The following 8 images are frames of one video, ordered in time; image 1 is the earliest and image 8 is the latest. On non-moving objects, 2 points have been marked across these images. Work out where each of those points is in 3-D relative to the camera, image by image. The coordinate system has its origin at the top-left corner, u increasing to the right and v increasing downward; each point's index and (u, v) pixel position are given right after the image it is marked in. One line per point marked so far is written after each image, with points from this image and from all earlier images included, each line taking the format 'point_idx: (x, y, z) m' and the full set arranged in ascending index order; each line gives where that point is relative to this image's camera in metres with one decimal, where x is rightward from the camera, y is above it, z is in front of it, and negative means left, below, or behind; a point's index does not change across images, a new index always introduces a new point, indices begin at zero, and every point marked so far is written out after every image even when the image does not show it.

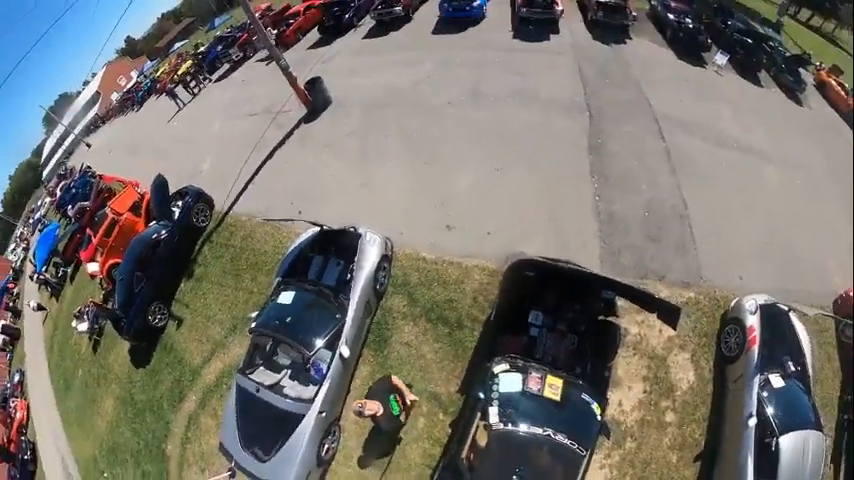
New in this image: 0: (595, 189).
0: (+2.7, +1.0, +8.8) m
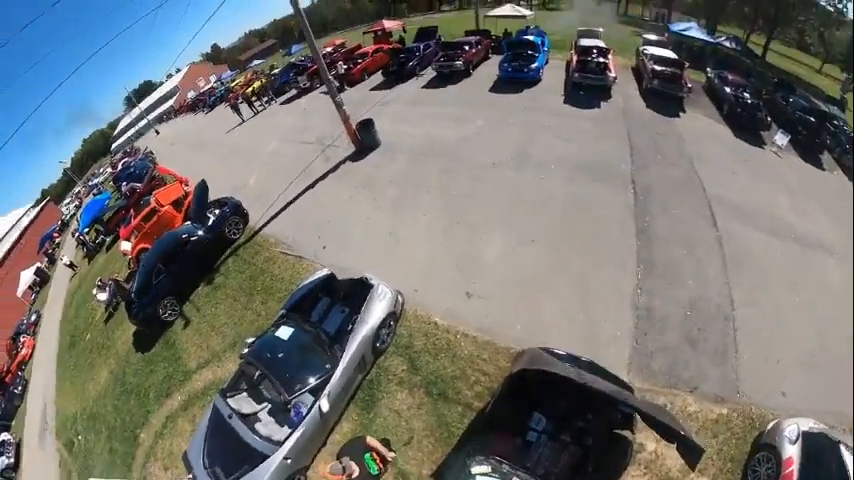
0: (+3.1, -0.5, +7.9) m
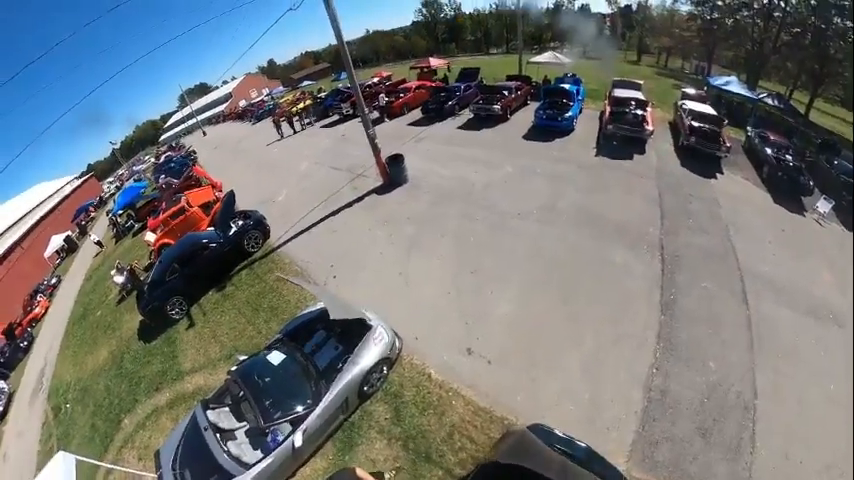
0: (+3.0, -1.6, +7.1) m
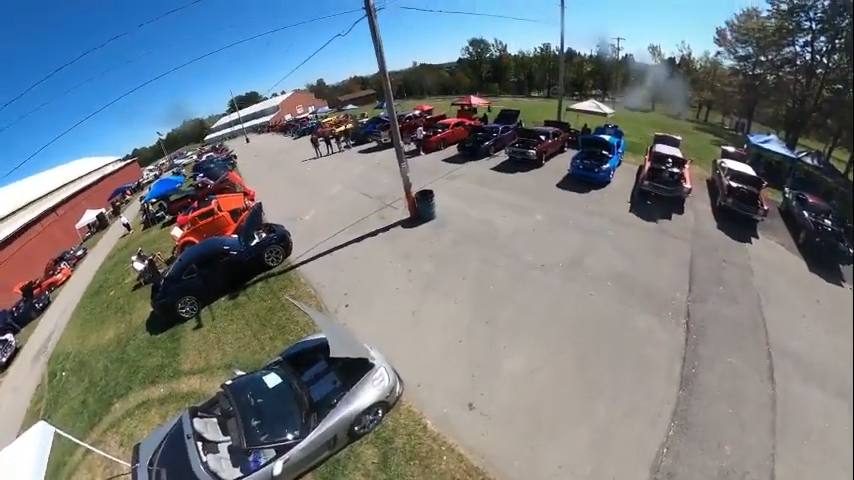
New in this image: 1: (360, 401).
0: (+2.8, -2.4, +6.3) m
1: (-0.9, -2.0, +7.3) m
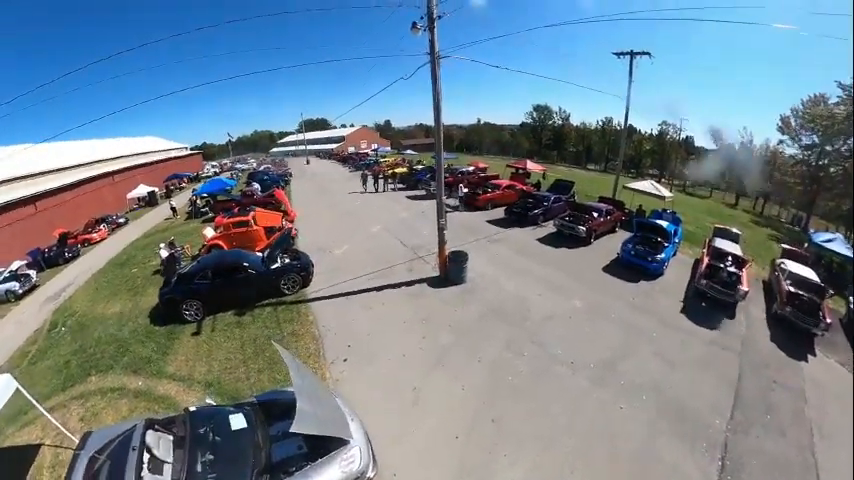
0: (+2.2, -3.3, +4.9) m
1: (-1.2, -2.4, +6.5) m
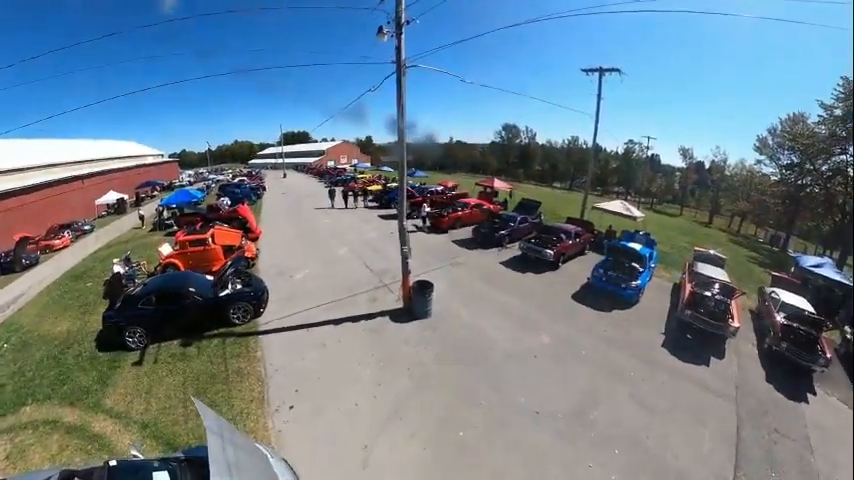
0: (+2.0, -3.5, +4.5) m
1: (-1.5, -2.6, +6.1) m
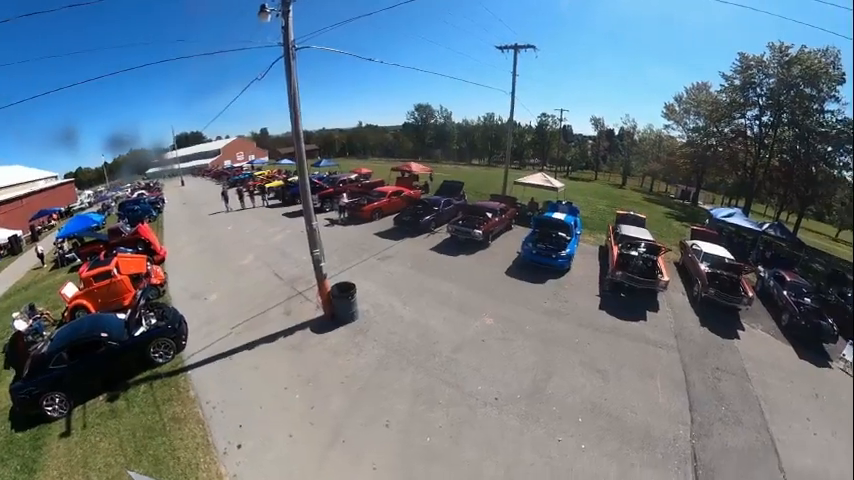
0: (+1.9, -3.2, +5.0) m
1: (-1.9, -2.8, +5.7) m
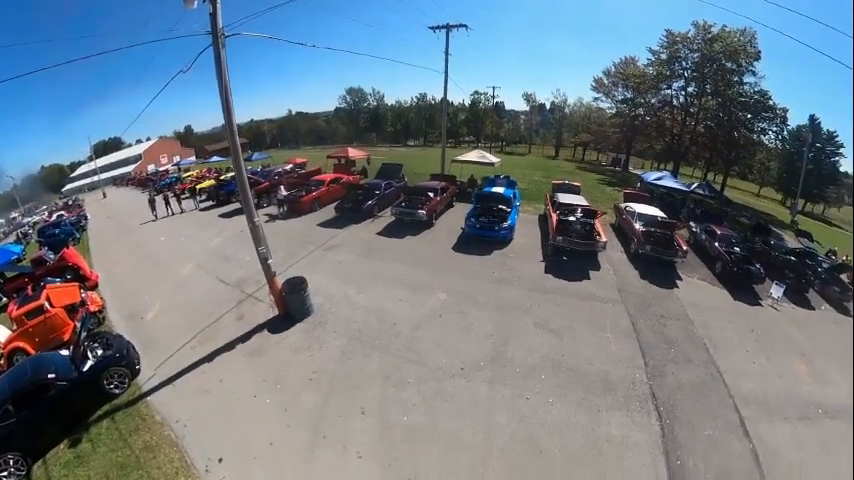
0: (+1.8, -2.8, +5.6) m
1: (-2.1, -2.9, +5.5) m
